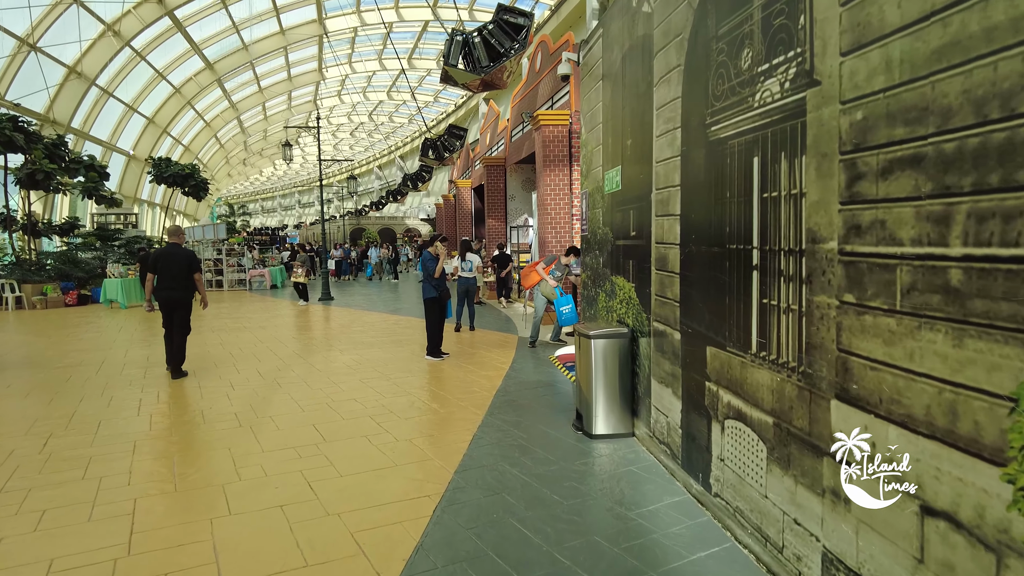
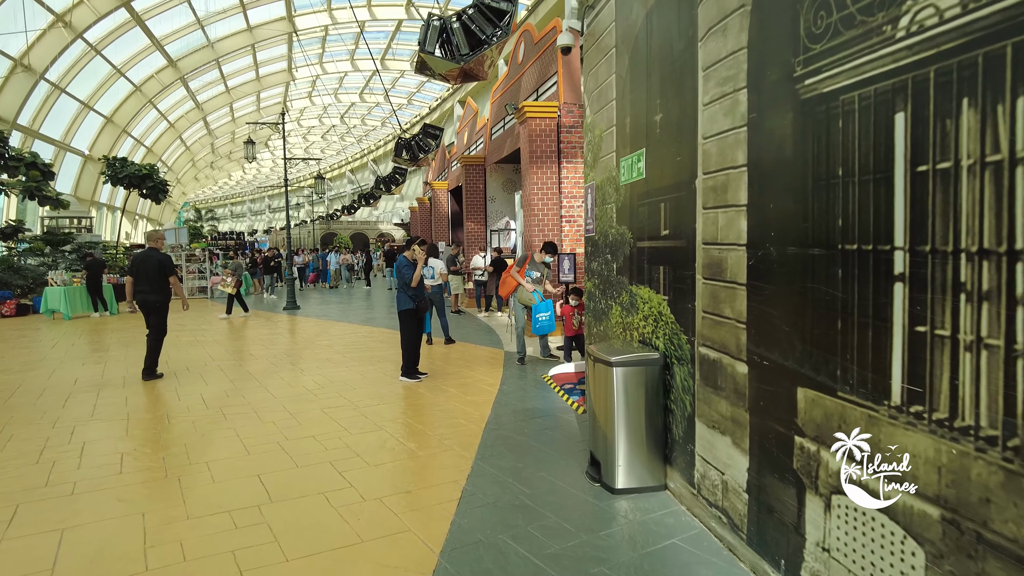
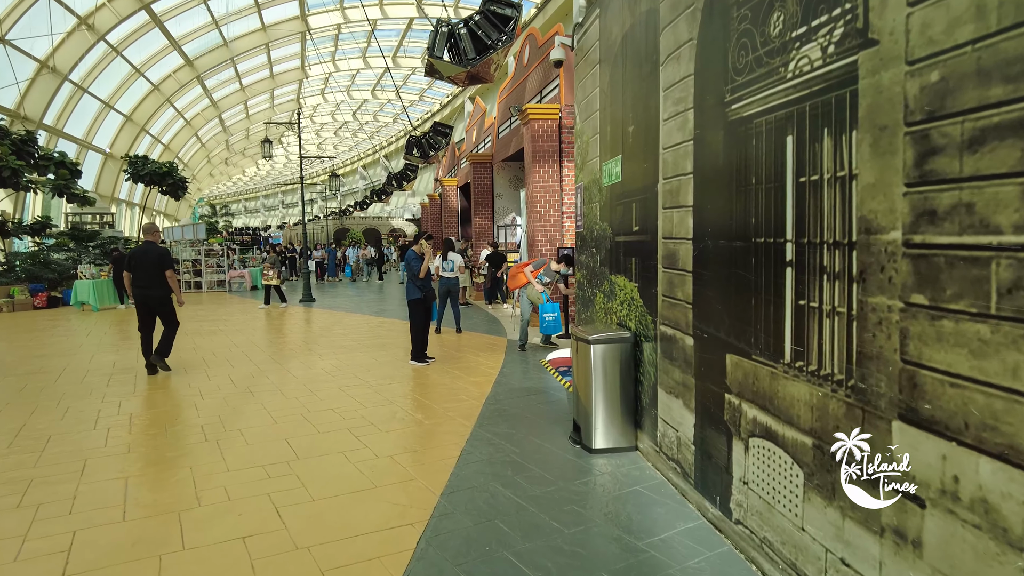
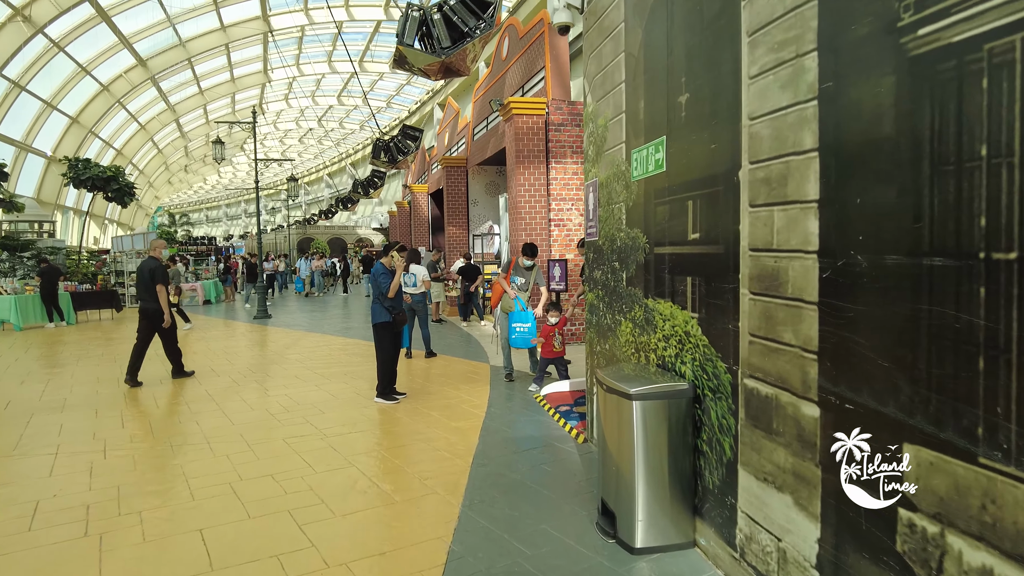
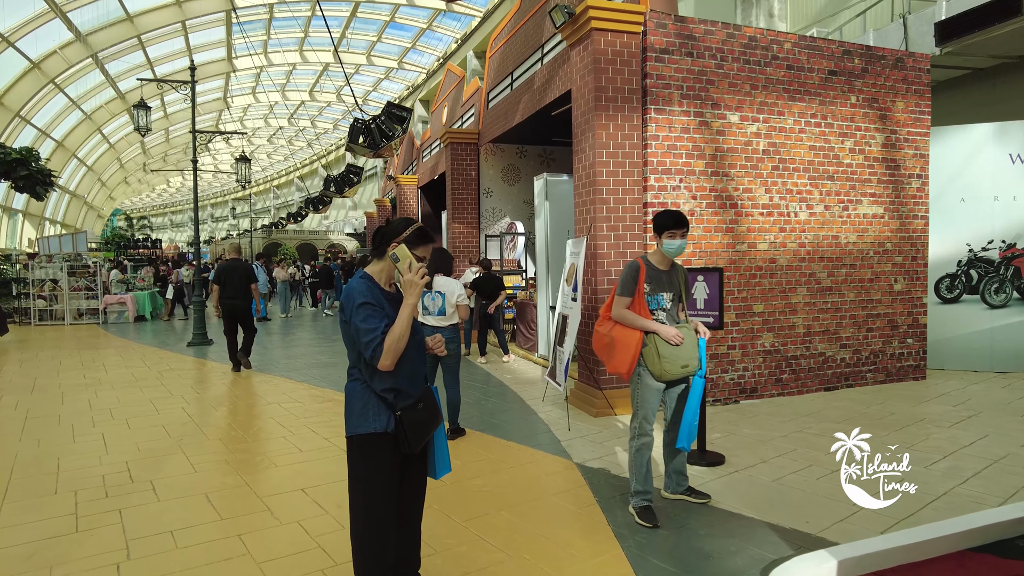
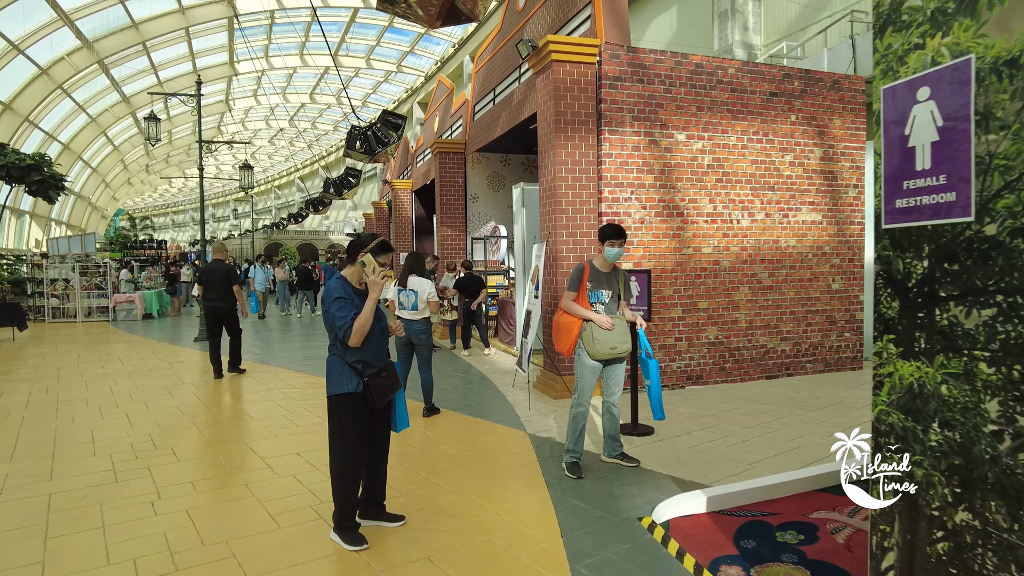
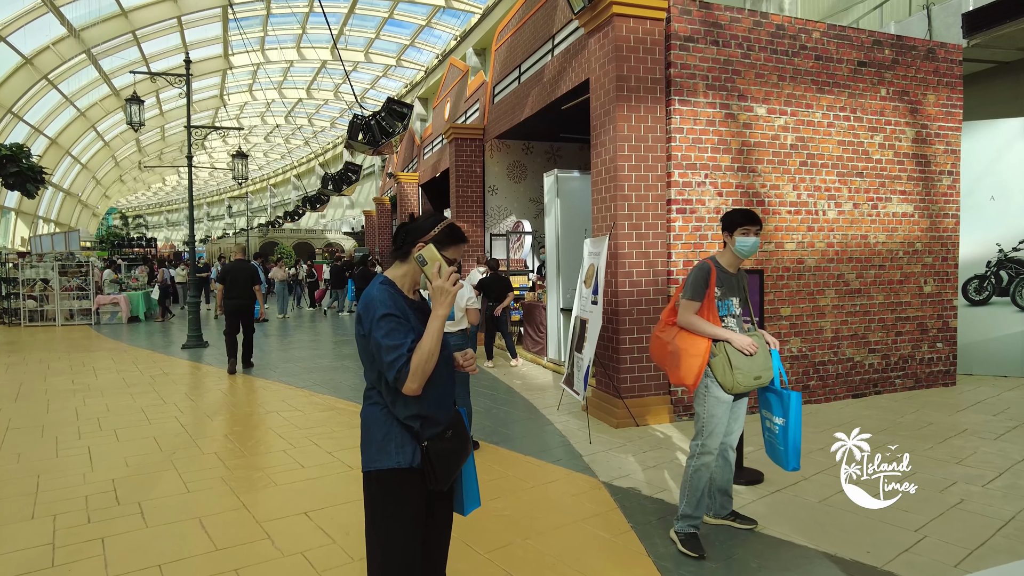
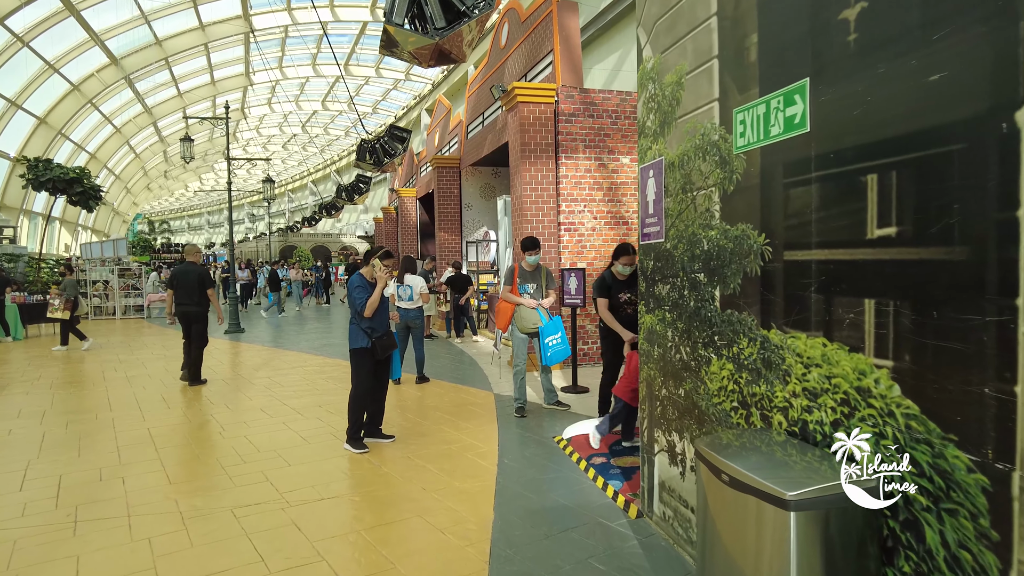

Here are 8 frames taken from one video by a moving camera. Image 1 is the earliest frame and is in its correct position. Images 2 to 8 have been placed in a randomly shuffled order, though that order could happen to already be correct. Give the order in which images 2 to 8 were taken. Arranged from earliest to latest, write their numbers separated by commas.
3, 2, 4, 8, 6, 5, 7
